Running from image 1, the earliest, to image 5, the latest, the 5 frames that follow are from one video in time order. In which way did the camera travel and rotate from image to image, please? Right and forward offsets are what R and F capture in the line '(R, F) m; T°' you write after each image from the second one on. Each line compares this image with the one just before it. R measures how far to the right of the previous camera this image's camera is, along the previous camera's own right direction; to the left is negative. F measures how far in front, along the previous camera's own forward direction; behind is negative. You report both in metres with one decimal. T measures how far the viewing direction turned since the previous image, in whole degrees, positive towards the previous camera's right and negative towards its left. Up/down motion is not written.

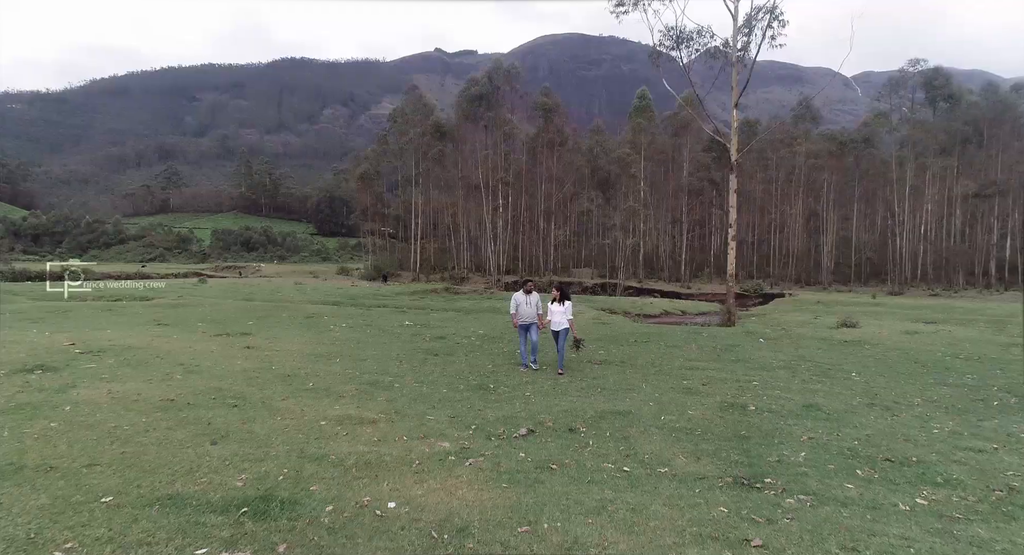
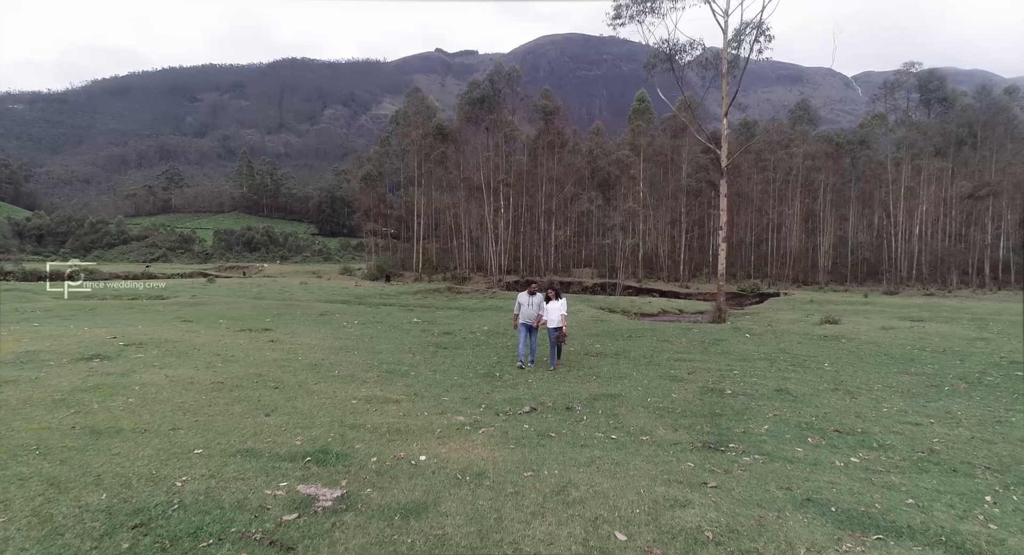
(-0.1, -1.1) m; 0°
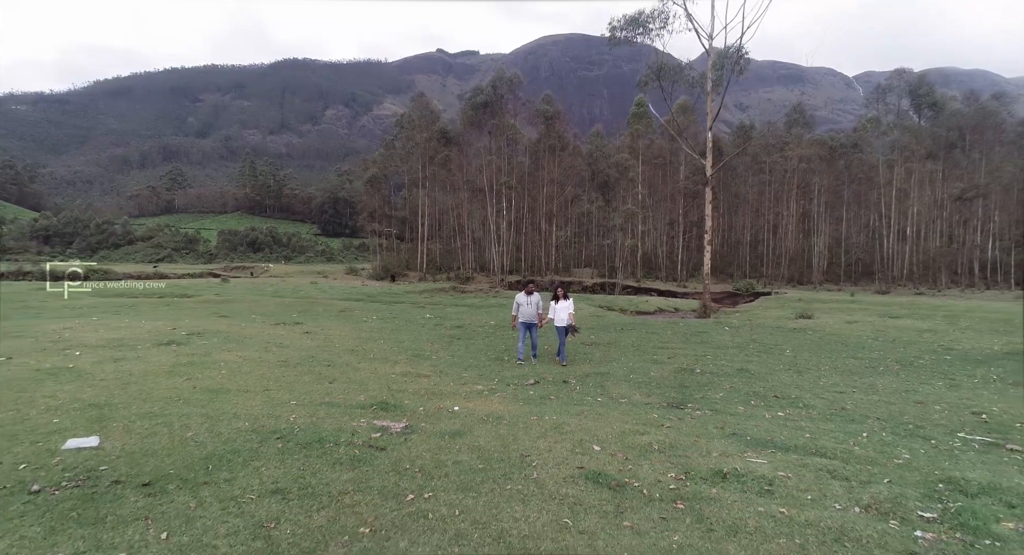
(-0.1, -2.0) m; 0°
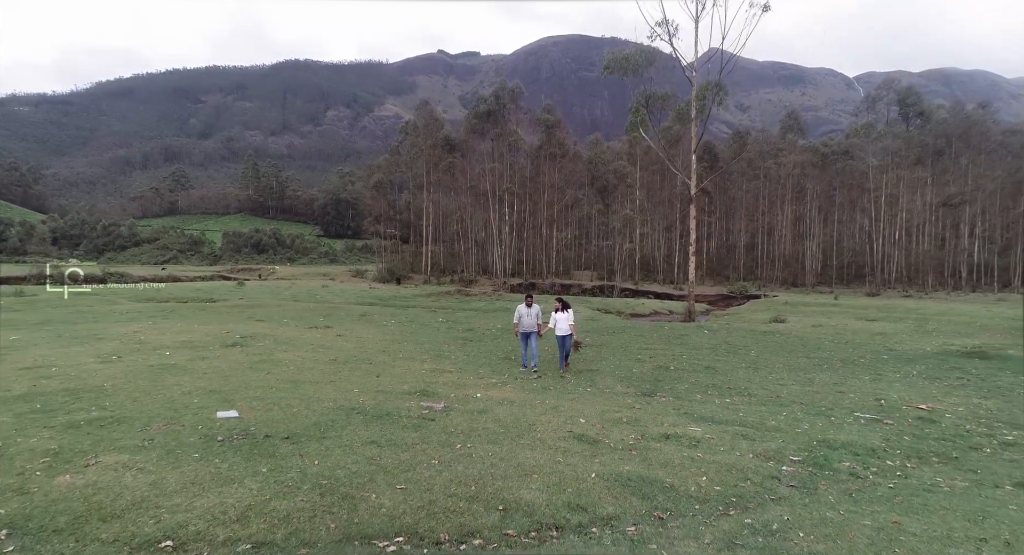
(-0.1, -2.5) m; 0°
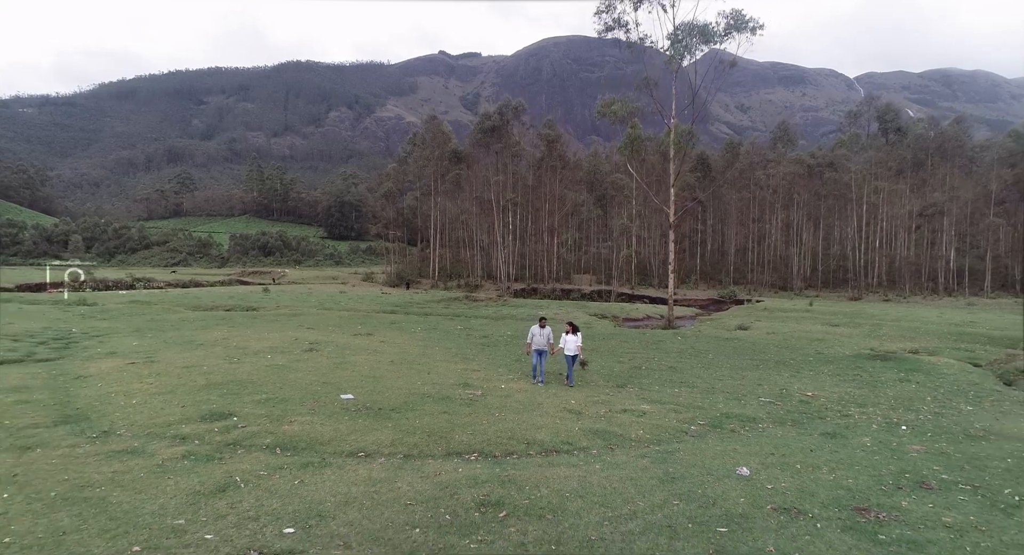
(-0.3, -4.5) m; 0°
